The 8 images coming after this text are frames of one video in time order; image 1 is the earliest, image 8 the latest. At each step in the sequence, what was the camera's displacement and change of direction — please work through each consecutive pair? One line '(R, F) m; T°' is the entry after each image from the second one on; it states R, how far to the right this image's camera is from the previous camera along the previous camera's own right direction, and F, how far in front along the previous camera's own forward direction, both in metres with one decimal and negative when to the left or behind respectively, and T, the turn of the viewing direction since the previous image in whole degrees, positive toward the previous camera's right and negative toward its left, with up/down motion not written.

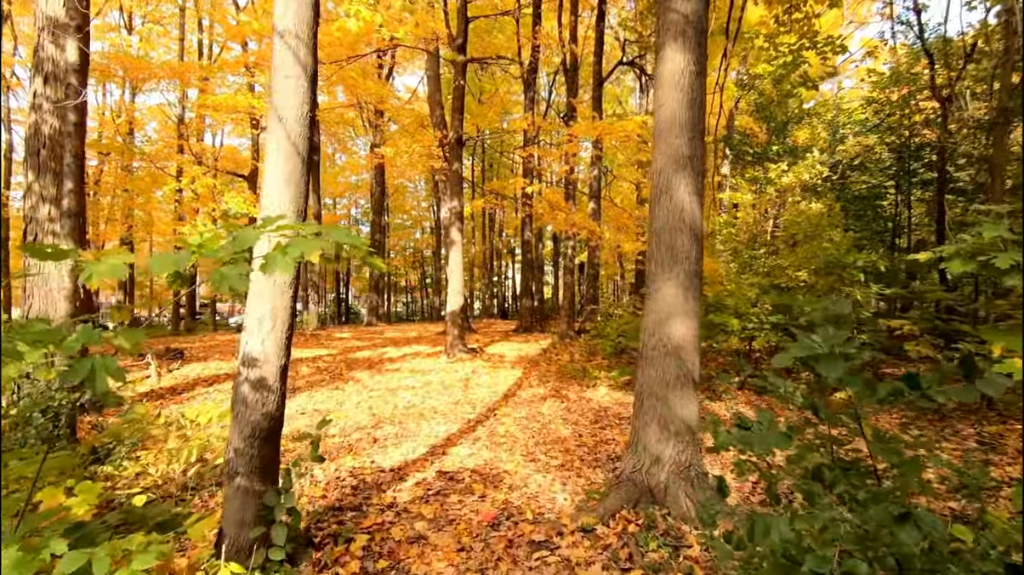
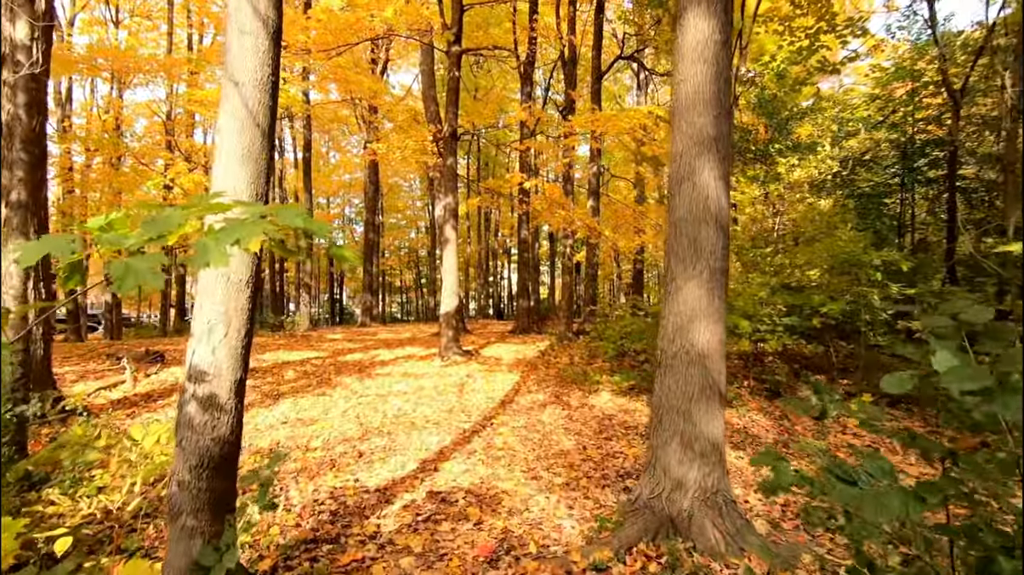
(0.0, +0.4) m; +1°
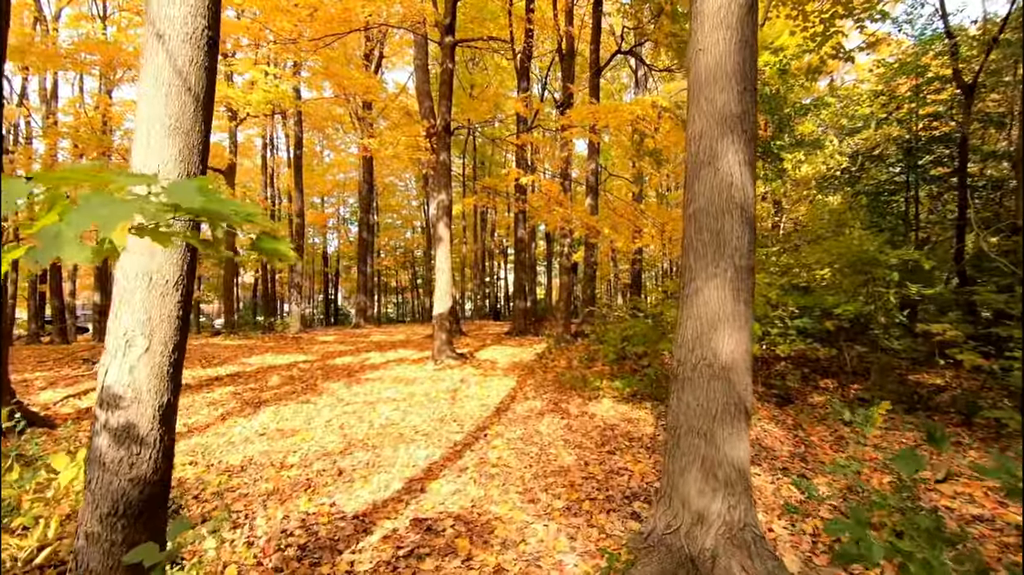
(0.0, +0.4) m; 0°
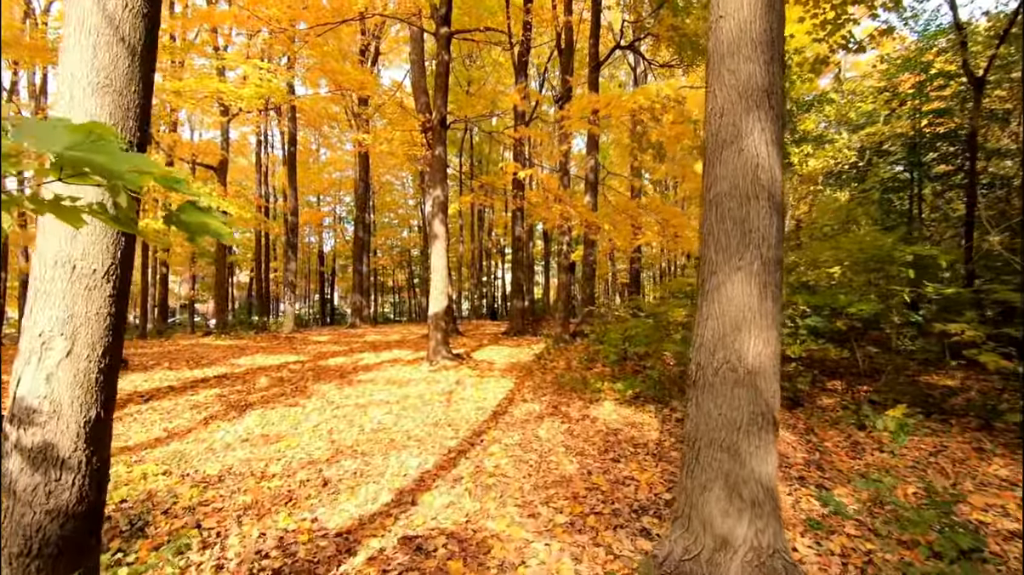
(0.0, +0.3) m; 0°
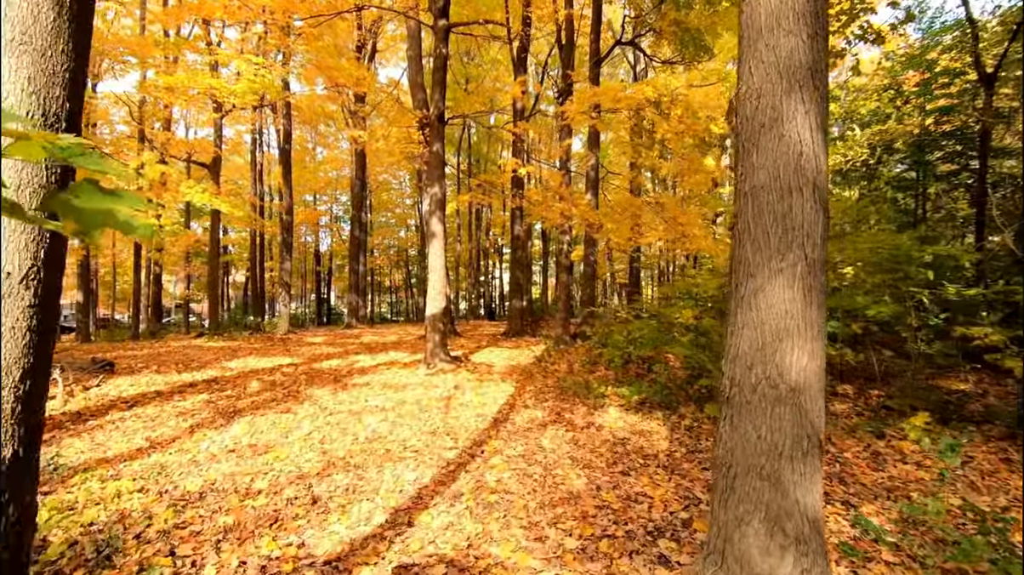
(-0.1, +0.3) m; 0°
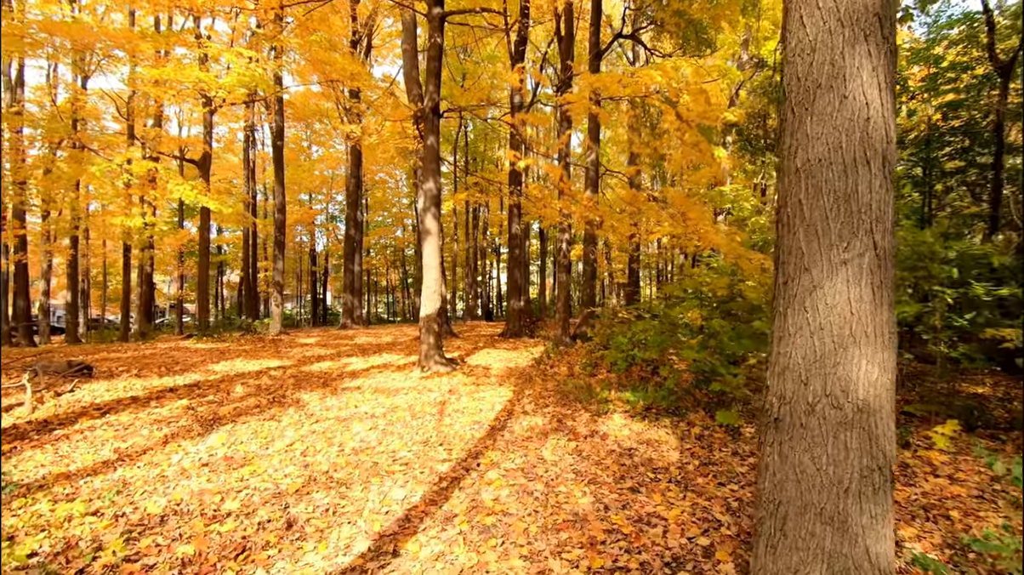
(0.0, +0.4) m; 0°
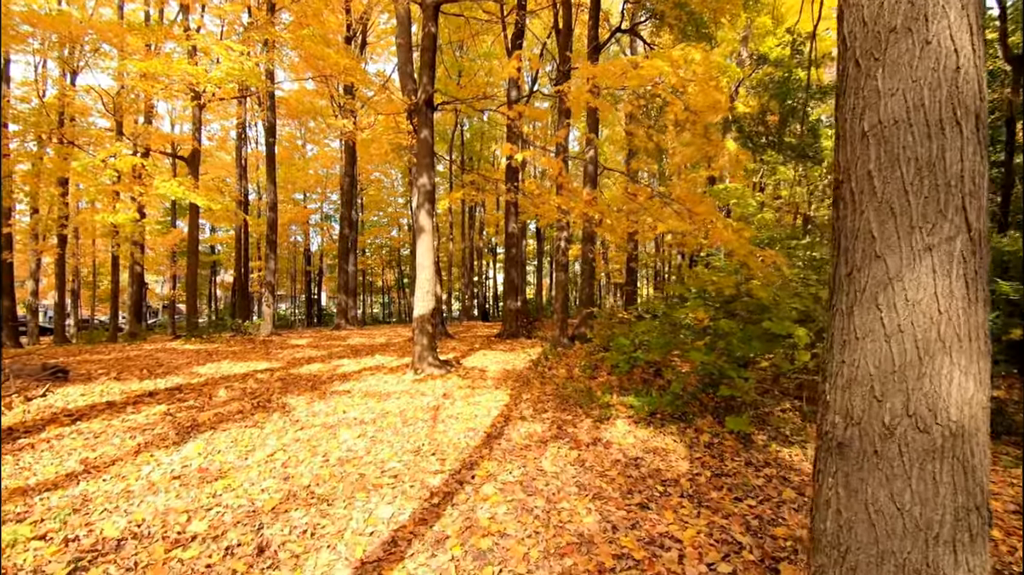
(0.0, +0.3) m; 0°
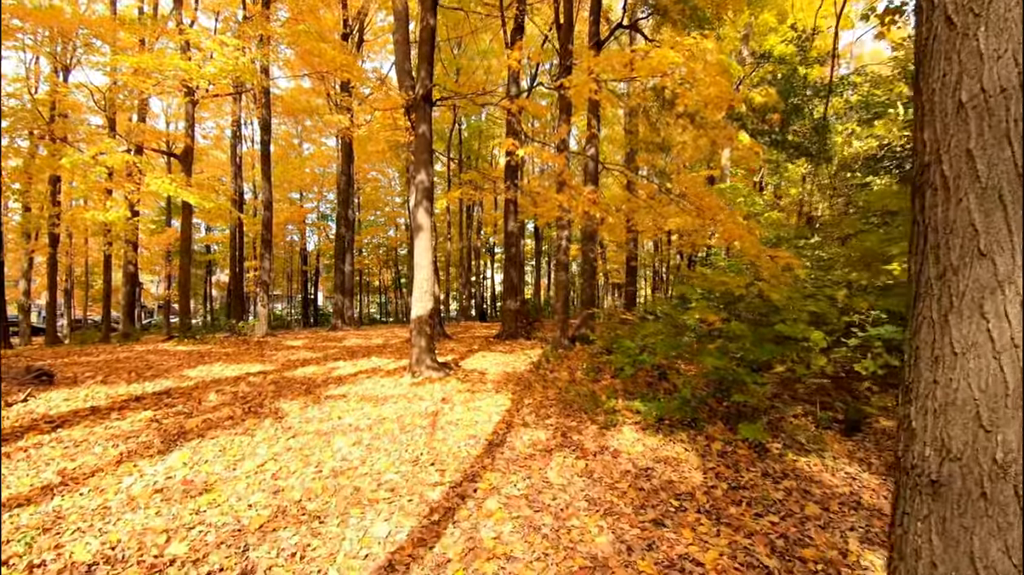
(-0.1, +0.3) m; 0°
